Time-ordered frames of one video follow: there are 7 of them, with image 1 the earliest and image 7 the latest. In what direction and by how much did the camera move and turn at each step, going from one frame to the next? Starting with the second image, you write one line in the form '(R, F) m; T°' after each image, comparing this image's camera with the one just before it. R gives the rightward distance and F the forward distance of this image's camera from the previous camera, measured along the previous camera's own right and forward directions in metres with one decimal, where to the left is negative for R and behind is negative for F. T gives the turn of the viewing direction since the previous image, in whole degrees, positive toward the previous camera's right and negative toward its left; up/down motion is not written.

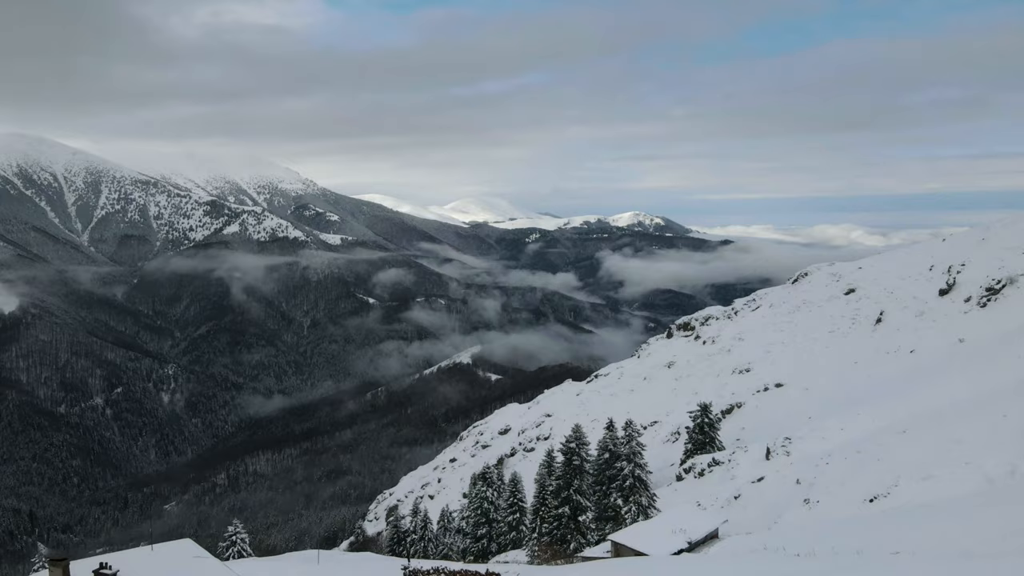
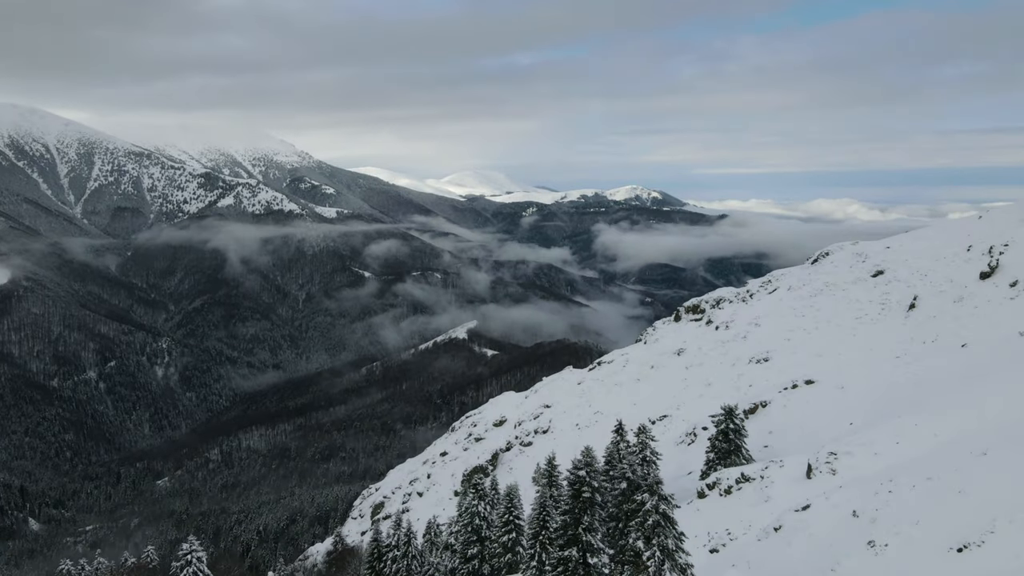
(0.0, +5.4) m; 0°
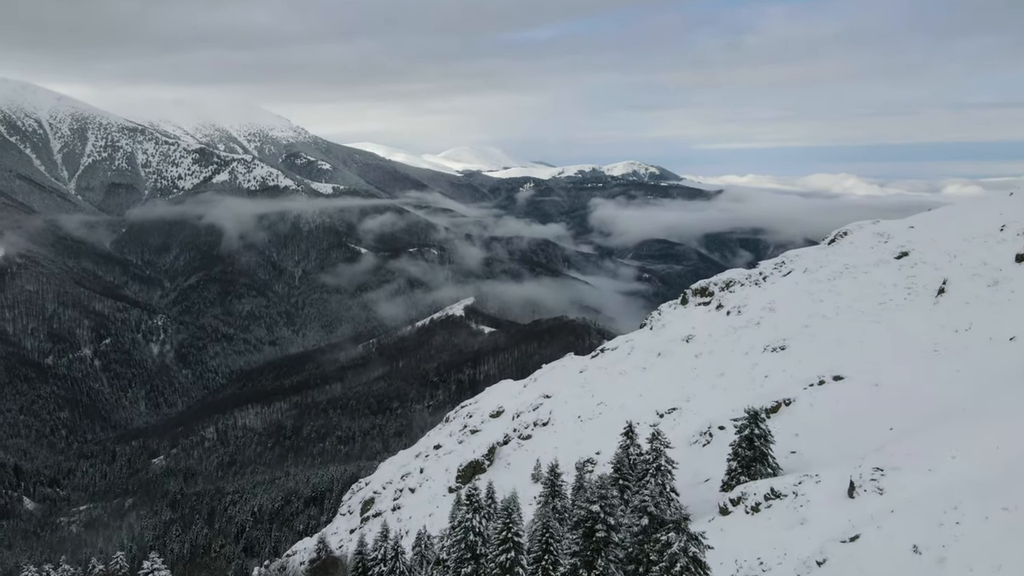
(0.0, +3.9) m; 0°
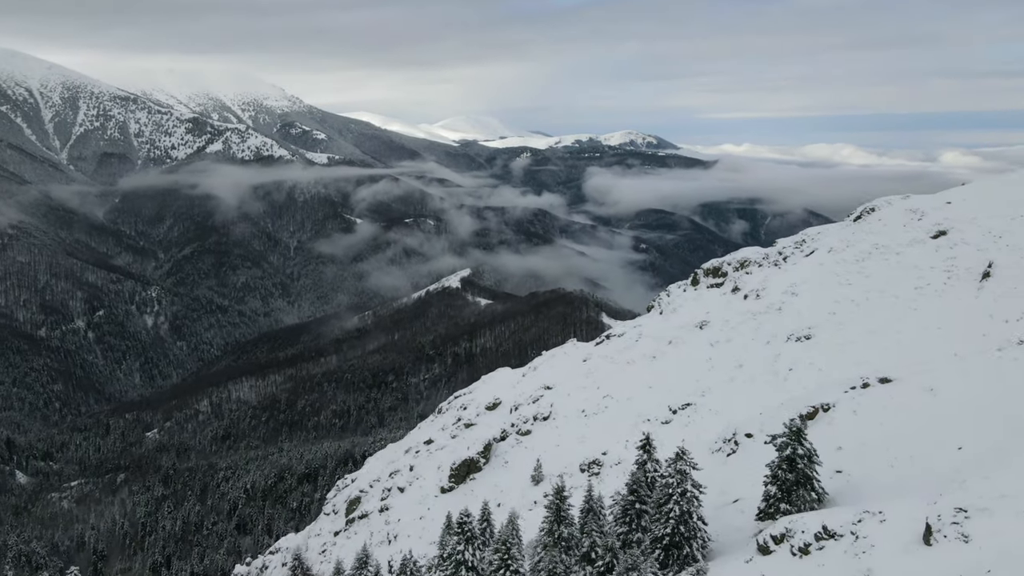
(-0.1, +4.9) m; 0°
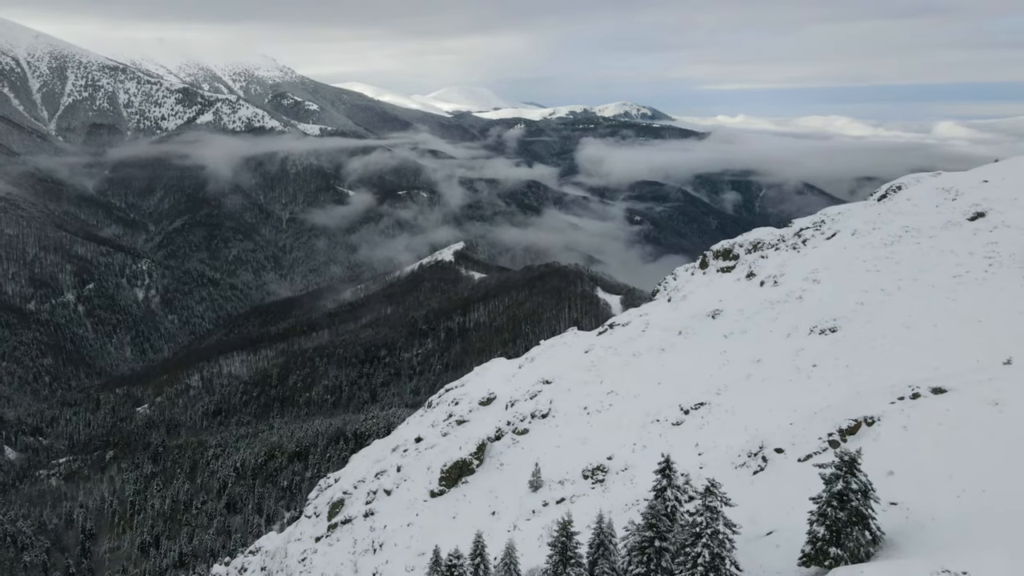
(-0.1, +4.4) m; 0°
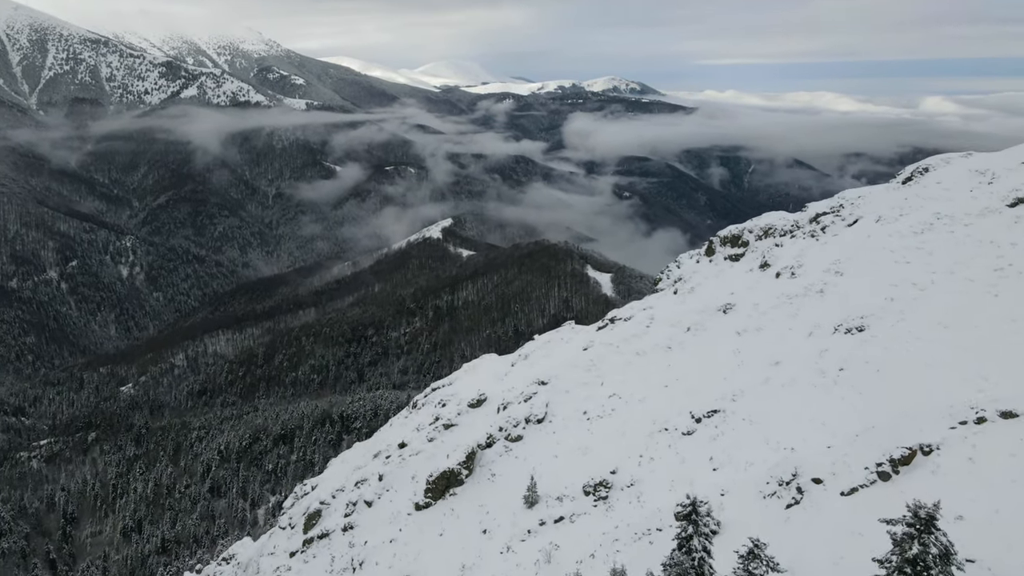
(-0.2, +4.4) m; +1°
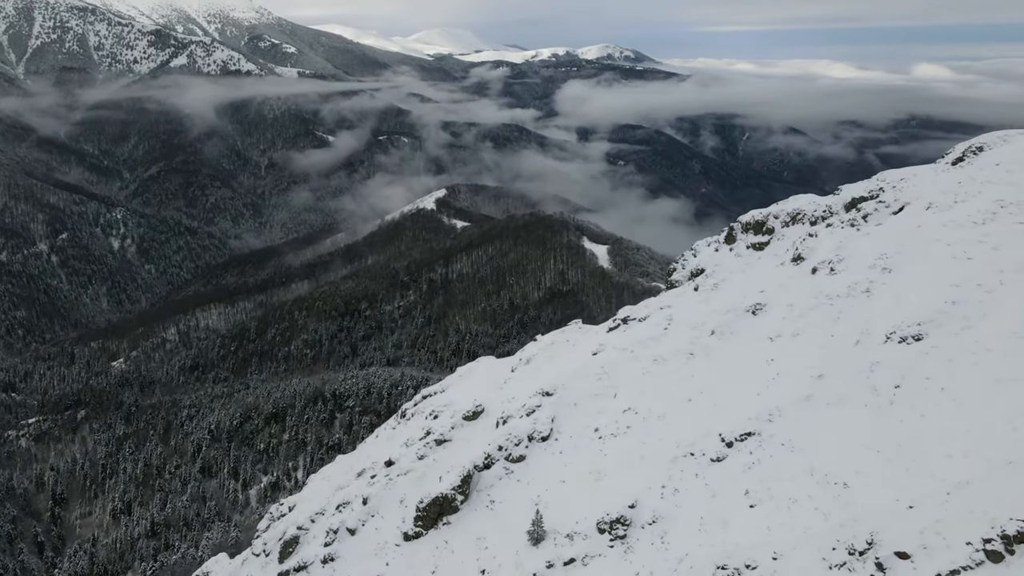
(-0.2, +5.4) m; 0°
